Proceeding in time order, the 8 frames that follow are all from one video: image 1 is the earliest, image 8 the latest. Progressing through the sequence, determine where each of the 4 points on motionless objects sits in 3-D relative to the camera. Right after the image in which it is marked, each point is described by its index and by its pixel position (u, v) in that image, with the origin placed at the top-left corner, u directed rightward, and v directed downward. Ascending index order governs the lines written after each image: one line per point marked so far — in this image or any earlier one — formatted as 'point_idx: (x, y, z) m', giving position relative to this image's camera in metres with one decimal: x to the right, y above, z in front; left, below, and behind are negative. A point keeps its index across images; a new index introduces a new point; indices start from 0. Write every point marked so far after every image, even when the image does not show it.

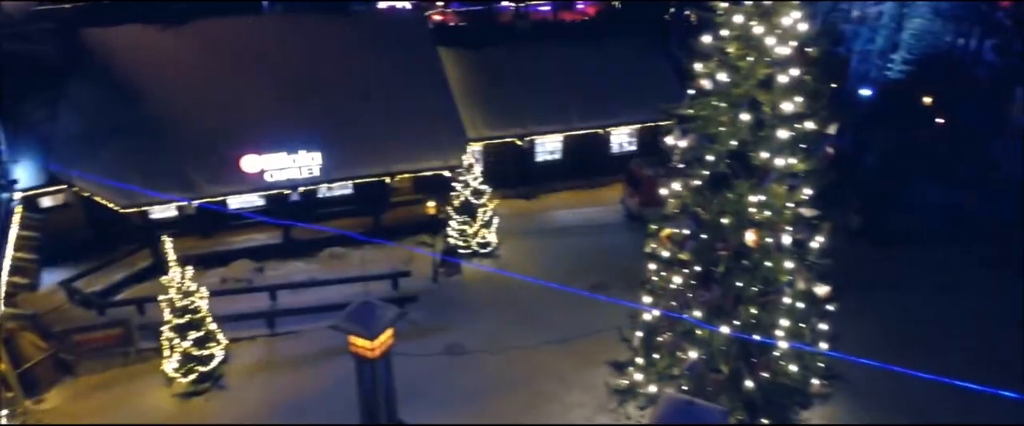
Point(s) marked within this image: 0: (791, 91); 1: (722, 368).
0: (+2.9, +1.2, +7.3) m
1: (+2.5, -1.8, +8.3) m
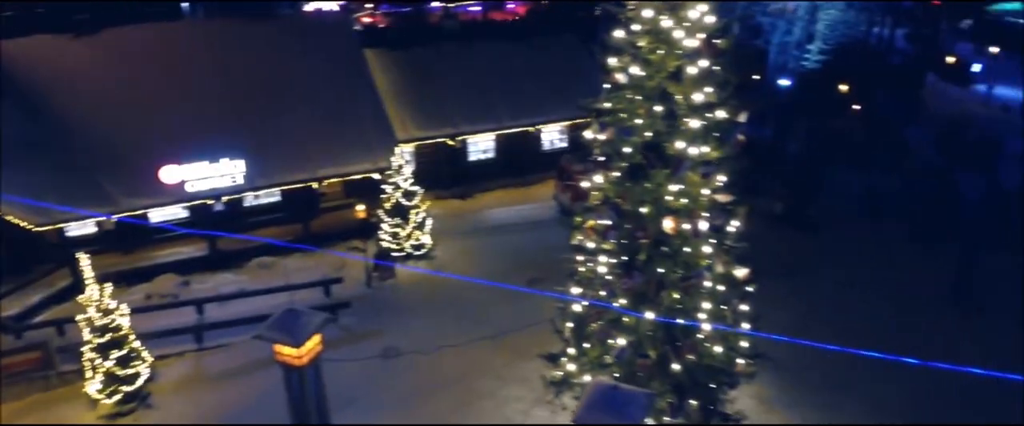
0: (+2.0, +1.4, +7.5) m
1: (+1.7, -1.7, +8.6) m
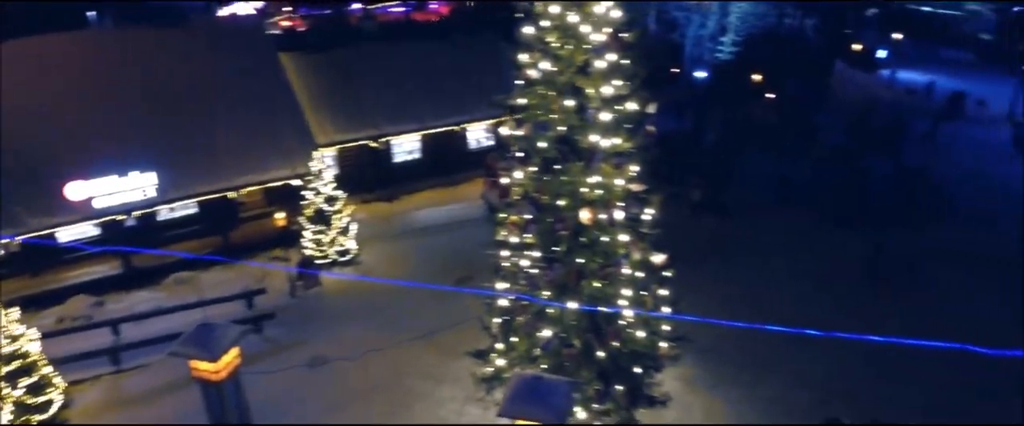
0: (+1.1, +1.5, +7.7) m
1: (+0.8, -1.6, +8.7) m
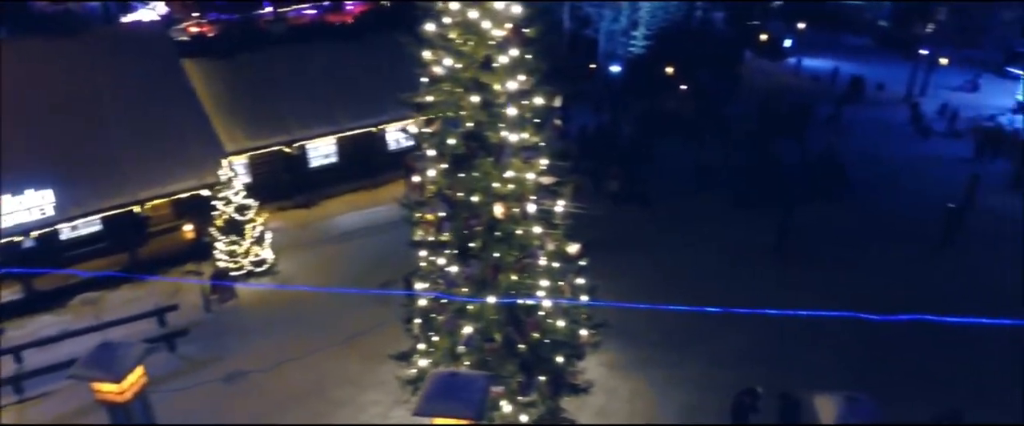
0: (0.0, +1.5, +7.8) m
1: (-0.2, -1.5, +8.8) m
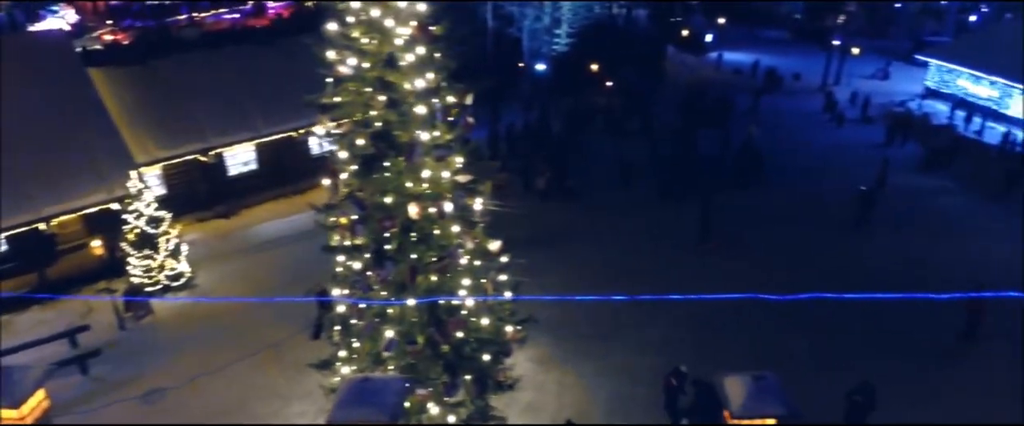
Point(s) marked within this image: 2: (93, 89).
0: (-1.0, +1.6, +7.7) m
1: (-1.2, -1.5, +8.6) m
2: (-8.8, +2.6, +14.9) m
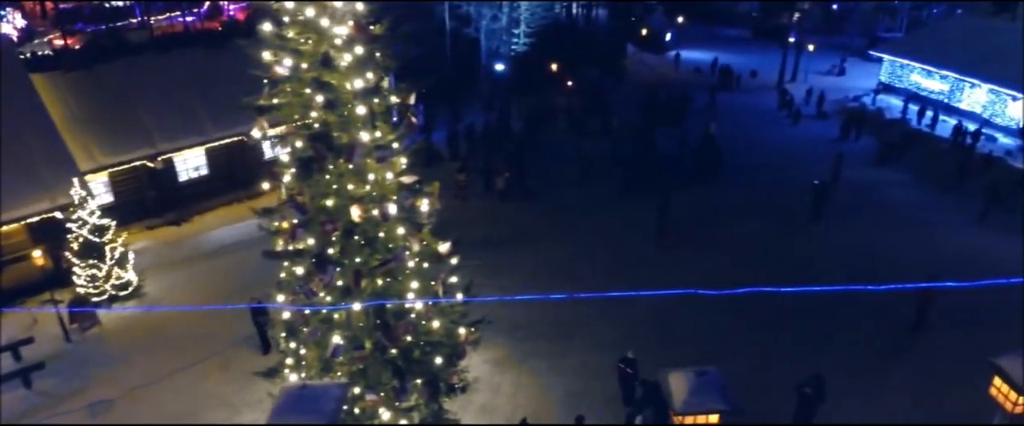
0: (-1.6, +1.5, +7.5) m
1: (-1.8, -1.6, +8.5) m
2: (-9.7, +2.4, +14.4) m
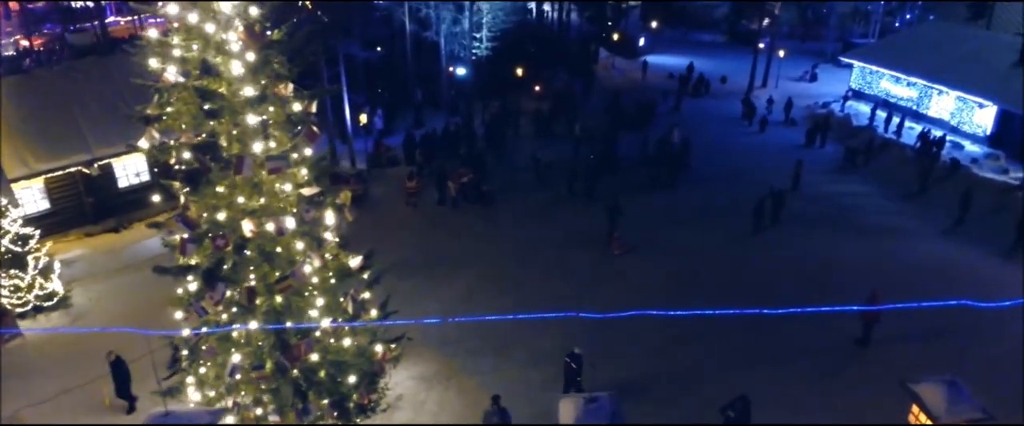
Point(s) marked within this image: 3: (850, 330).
0: (-2.7, +1.4, +7.2) m
1: (-2.8, -1.7, +8.1) m
2: (-10.8, +2.2, +14.0) m
3: (+5.8, -2.0, +12.1) m
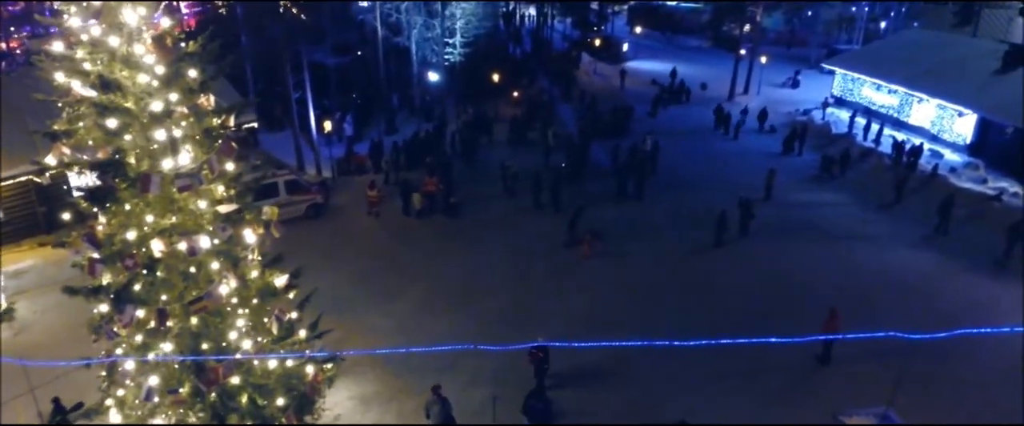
0: (-3.5, +1.2, +6.9) m
1: (-3.6, -1.9, +7.8) m
2: (-11.6, +2.1, +13.7) m
3: (+4.9, -2.2, +11.8) m
